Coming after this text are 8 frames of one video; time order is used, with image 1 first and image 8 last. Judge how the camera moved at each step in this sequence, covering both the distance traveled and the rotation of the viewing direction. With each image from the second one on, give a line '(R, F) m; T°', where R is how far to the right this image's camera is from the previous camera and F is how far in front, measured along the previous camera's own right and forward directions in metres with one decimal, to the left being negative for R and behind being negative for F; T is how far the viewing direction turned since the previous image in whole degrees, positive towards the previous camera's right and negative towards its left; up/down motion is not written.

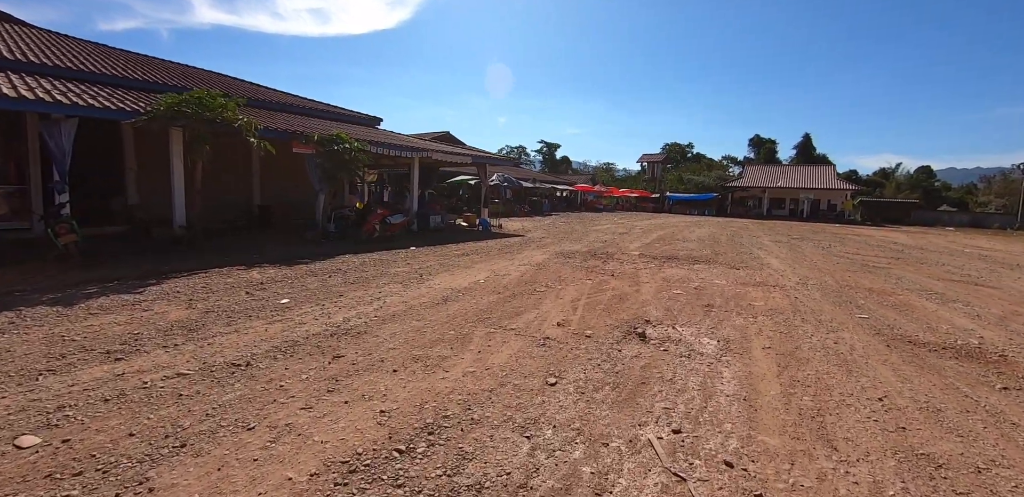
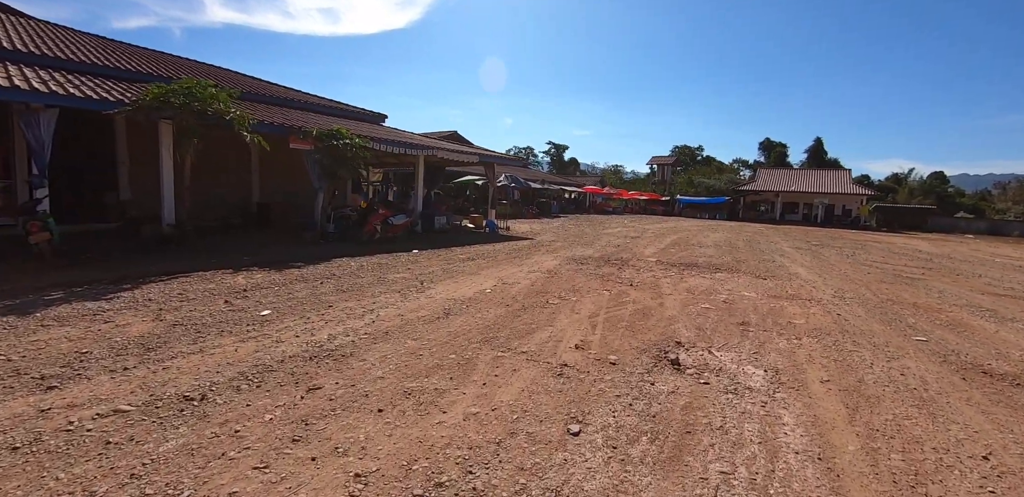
(-0.1, +0.7) m; -1°
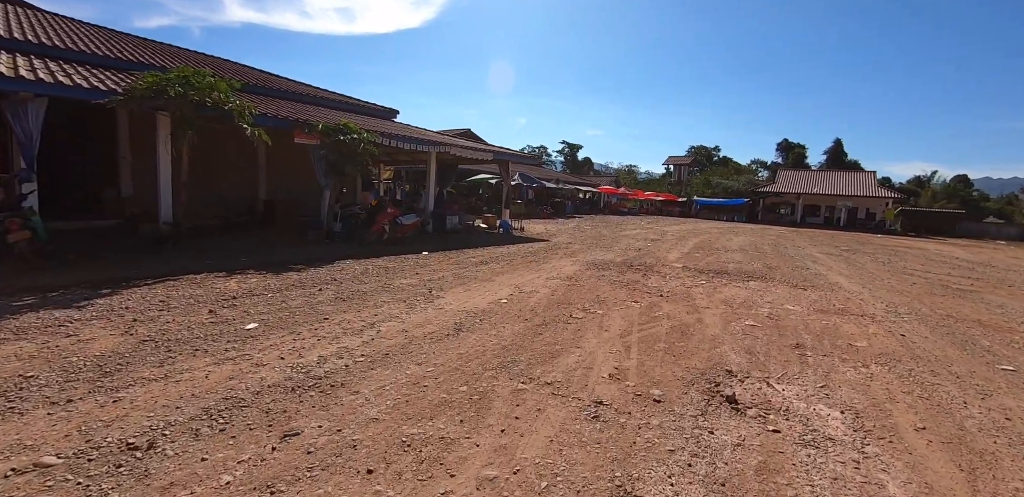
(-0.1, +0.7) m; -1°
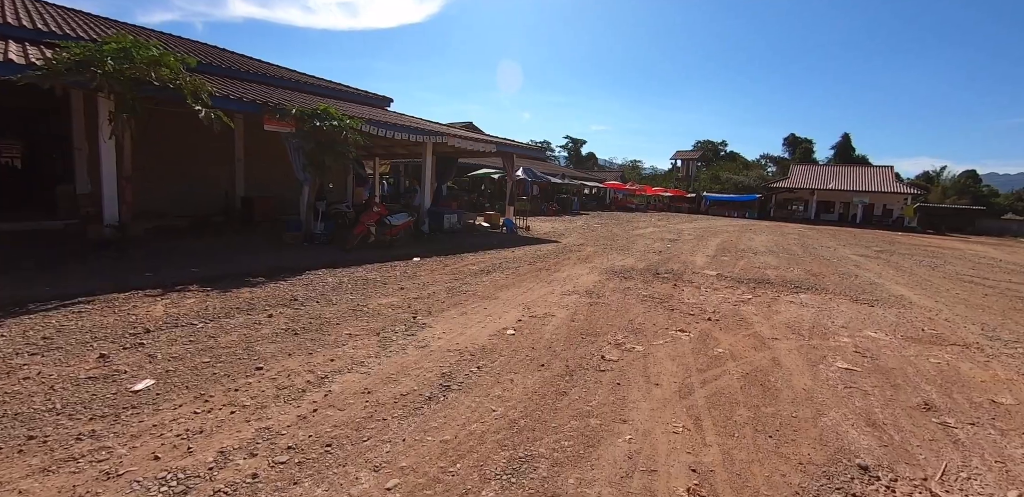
(-0.1, +1.5) m; 0°
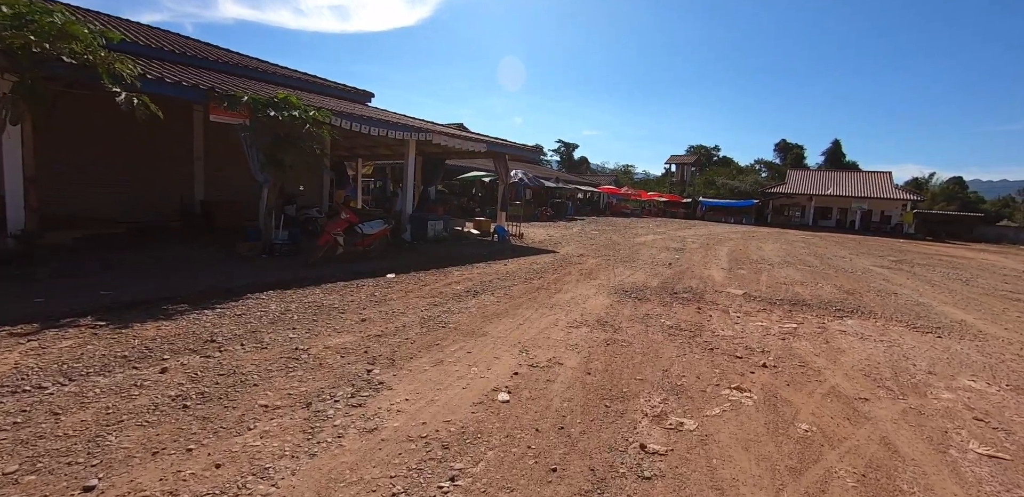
(0.0, +1.4) m; +1°
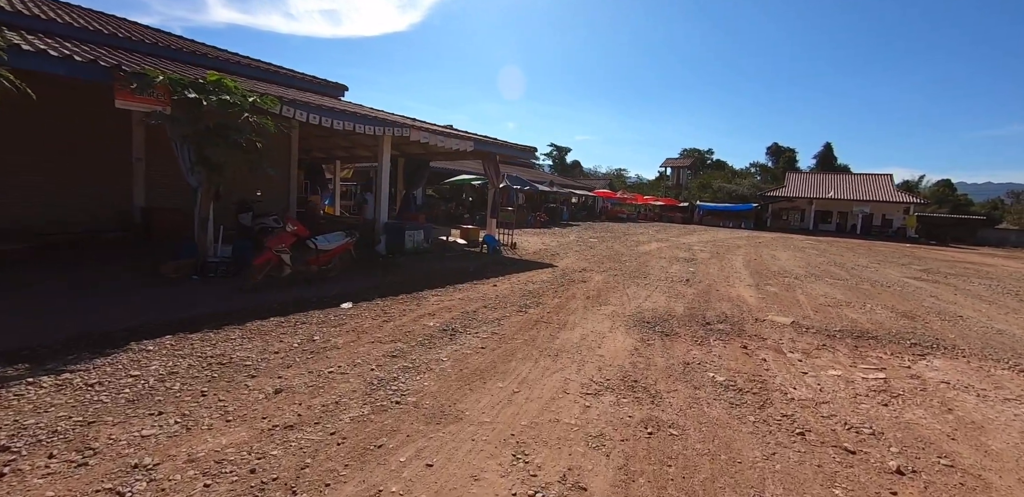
(0.0, +1.6) m; +1°
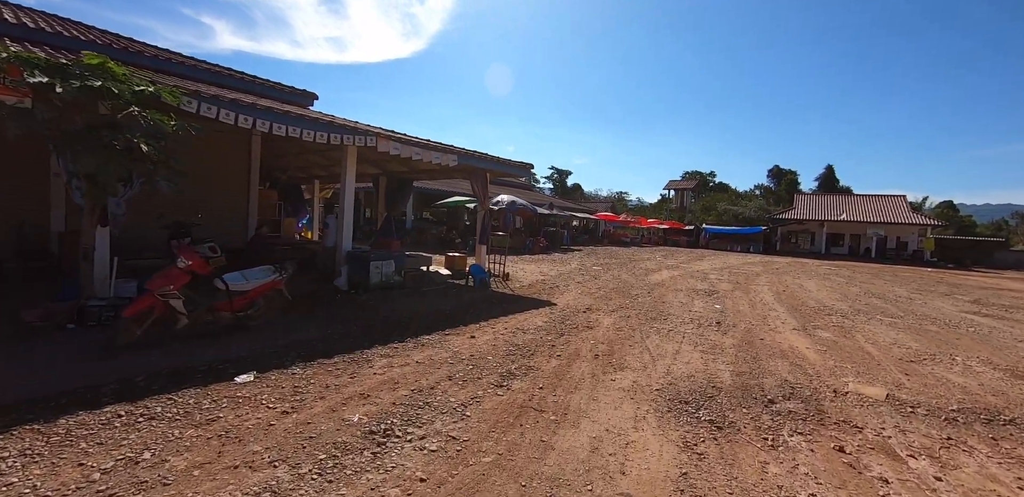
(+0.2, +1.8) m; 0°
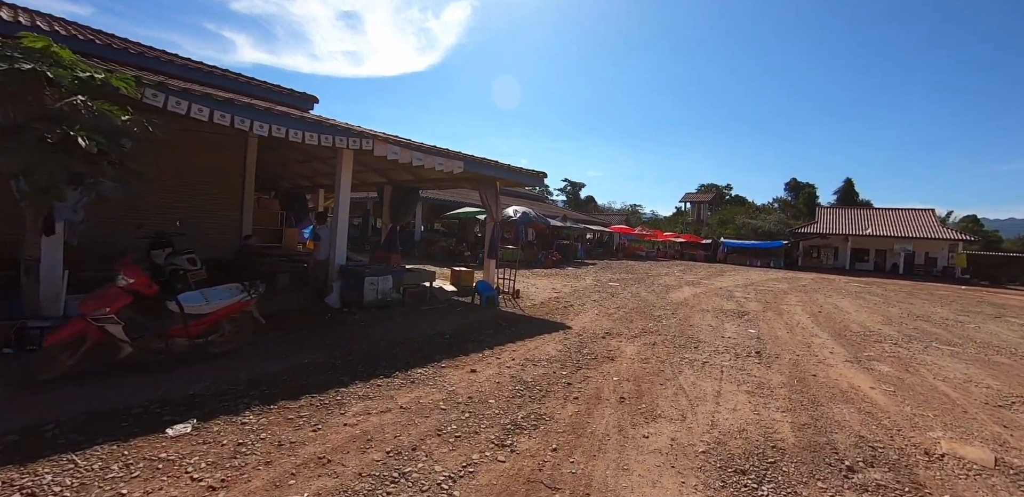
(0.0, +0.8) m; -2°
